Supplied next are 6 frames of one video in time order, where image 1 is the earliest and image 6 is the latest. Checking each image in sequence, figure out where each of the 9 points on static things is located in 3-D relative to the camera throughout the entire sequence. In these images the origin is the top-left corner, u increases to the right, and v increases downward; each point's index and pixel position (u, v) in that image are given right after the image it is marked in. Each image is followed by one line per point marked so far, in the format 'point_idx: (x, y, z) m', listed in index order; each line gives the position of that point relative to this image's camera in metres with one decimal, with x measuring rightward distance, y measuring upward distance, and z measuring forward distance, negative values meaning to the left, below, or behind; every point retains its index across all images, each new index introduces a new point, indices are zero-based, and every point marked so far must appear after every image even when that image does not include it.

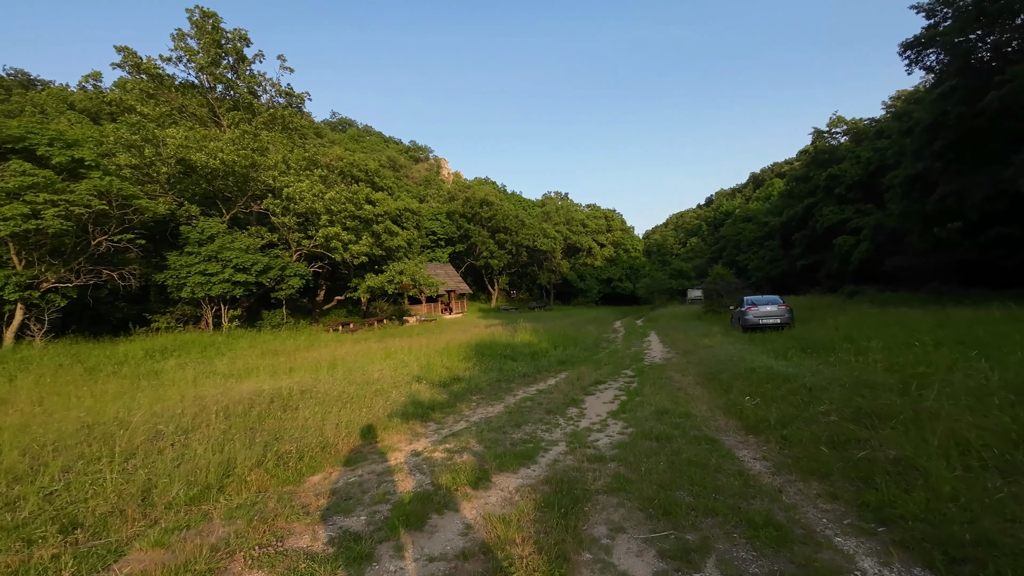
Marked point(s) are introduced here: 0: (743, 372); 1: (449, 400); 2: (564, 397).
0: (+4.7, -1.7, +10.2) m
1: (-1.2, -2.1, +9.4) m
2: (+1.0, -2.1, +9.7) m
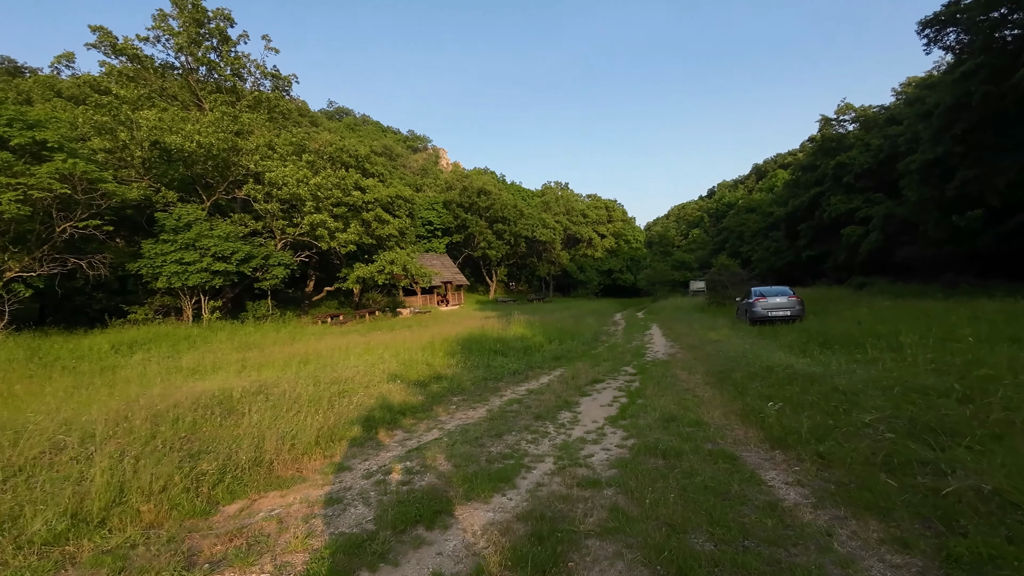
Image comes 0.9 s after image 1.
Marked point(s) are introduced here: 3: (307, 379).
0: (+4.4, -1.4, +9.0) m
1: (-1.4, -1.9, +8.2) m
2: (+0.7, -1.9, +8.5) m
3: (-3.7, -1.6, +9.0) m
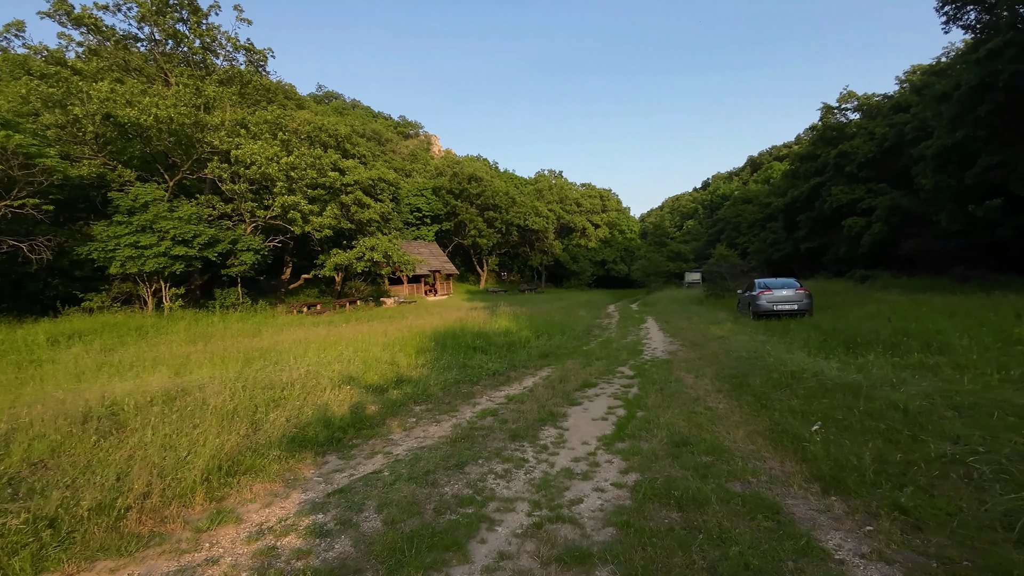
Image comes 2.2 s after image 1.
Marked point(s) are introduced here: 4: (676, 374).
0: (+4.1, -1.3, +7.6) m
1: (-1.8, -1.7, +6.7) m
2: (+0.3, -1.7, +7.0) m
3: (-4.0, -1.4, +7.5) m
4: (+3.0, -1.6, +9.2) m
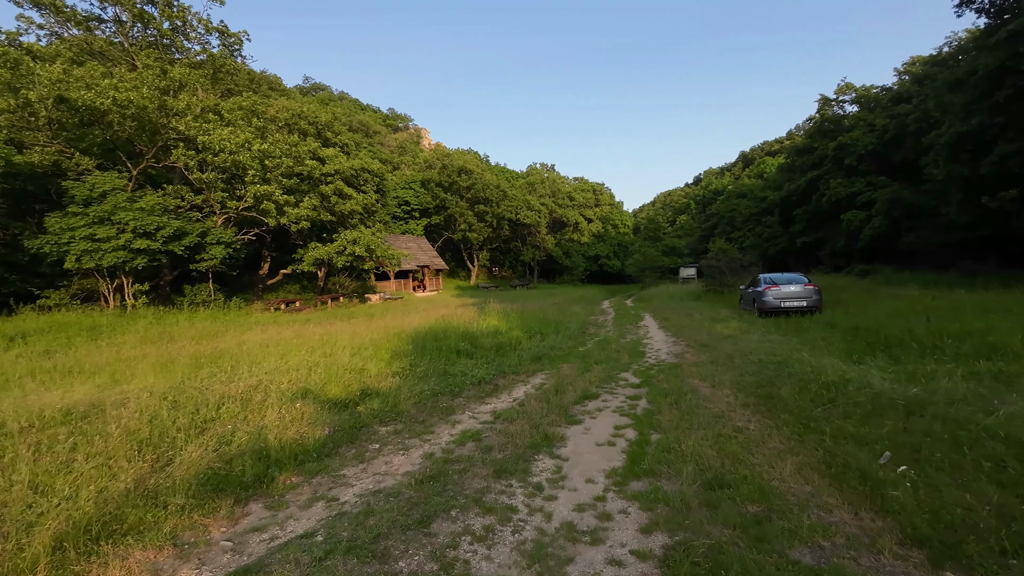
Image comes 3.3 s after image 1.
0: (+3.9, -1.2, +6.4) m
1: (-1.9, -1.6, +5.4) m
2: (+0.2, -1.6, +5.8) m
3: (-4.2, -1.4, +6.2) m
4: (+2.8, -1.5, +8.0) m
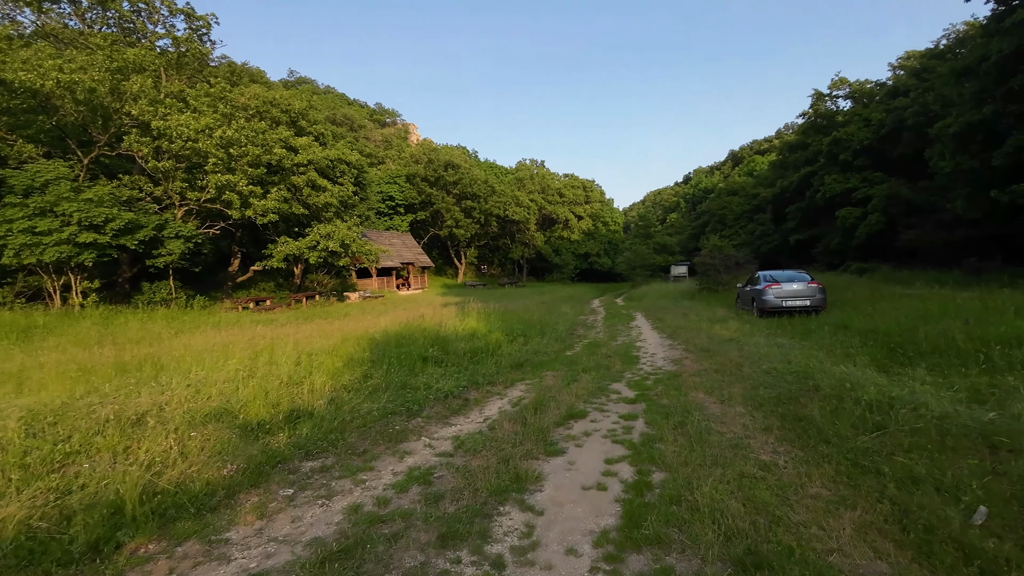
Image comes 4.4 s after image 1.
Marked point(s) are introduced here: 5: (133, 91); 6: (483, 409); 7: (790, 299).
0: (+3.5, -1.2, +5.2) m
1: (-2.3, -1.6, +4.1) m
2: (-0.1, -1.6, +4.5) m
3: (-4.6, -1.3, +4.8) m
4: (+2.4, -1.4, +6.8) m
5: (-14.1, +7.4, +19.0) m
6: (-0.4, -1.6, +6.6) m
7: (+8.1, -0.3, +14.7) m
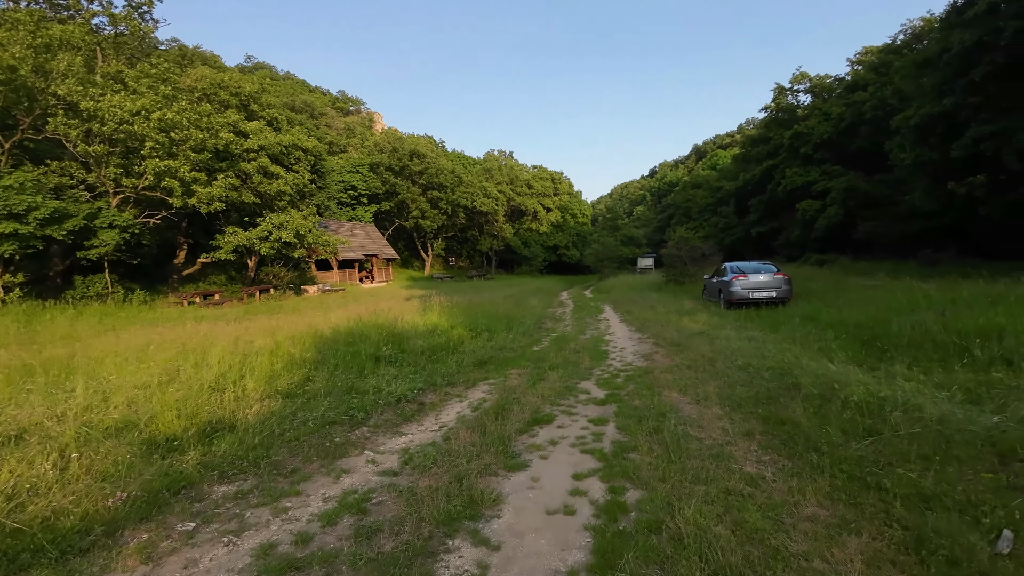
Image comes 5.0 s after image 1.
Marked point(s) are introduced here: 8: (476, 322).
0: (+3.1, -1.1, +4.8) m
1: (-2.6, -1.5, +3.3) m
2: (-0.5, -1.5, +3.8) m
3: (-4.9, -1.3, +3.9) m
4: (+1.9, -1.3, +6.3) m
5: (-15.3, +7.6, +17.4) m
6: (-0.9, -1.5, +5.9) m
7: (+7.1, 0.0, +14.5) m
8: (-0.9, -0.8, +12.4) m
